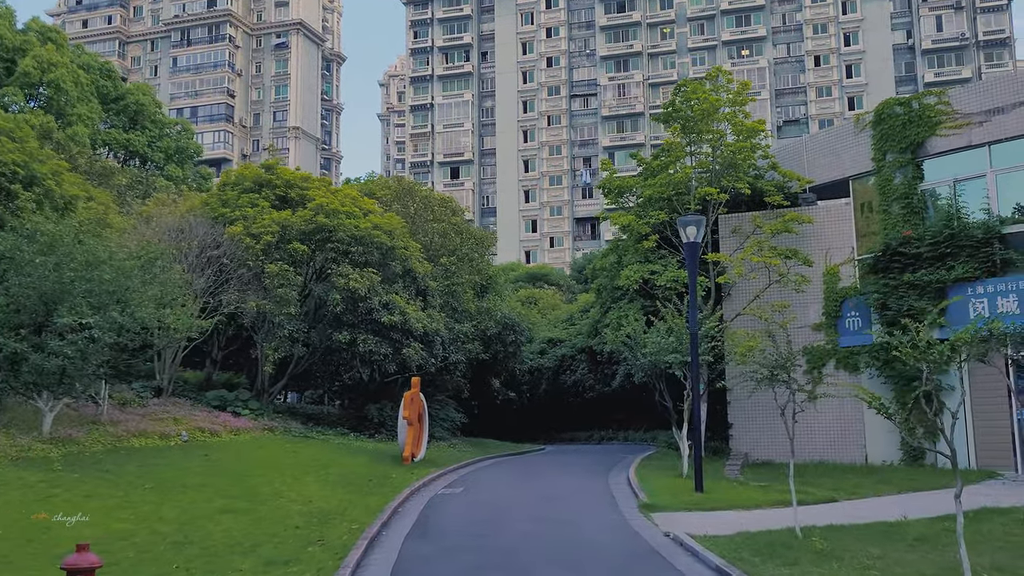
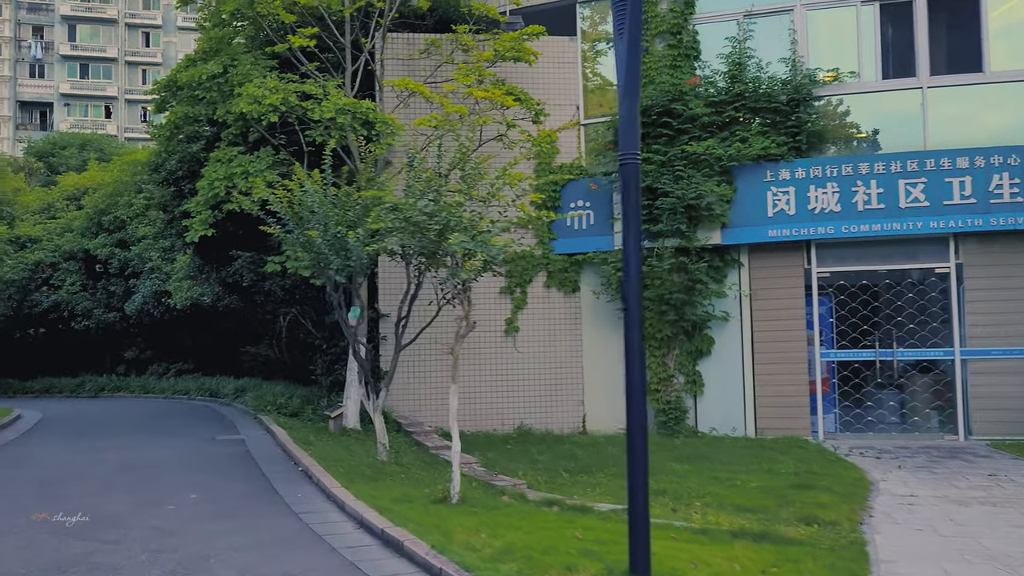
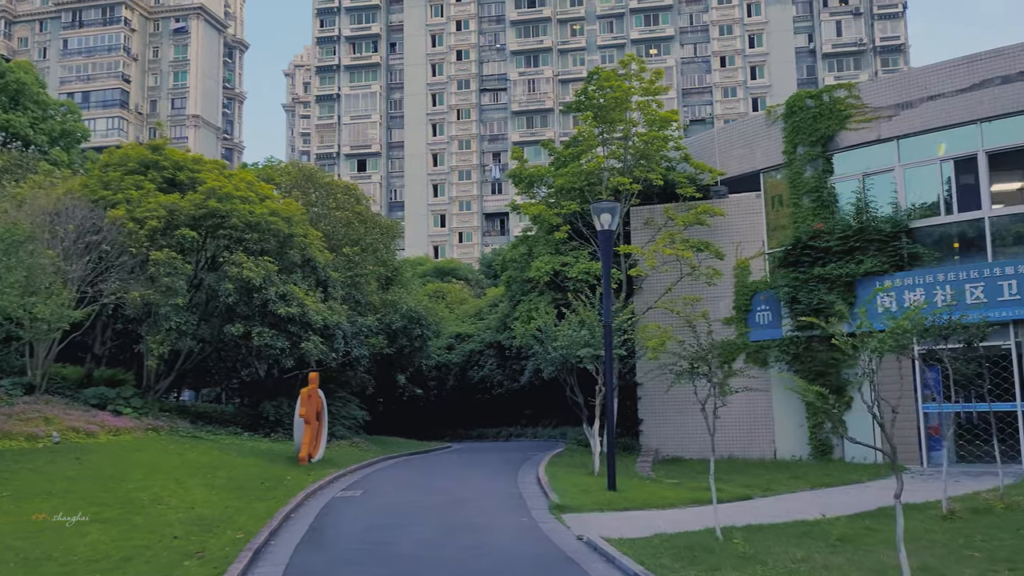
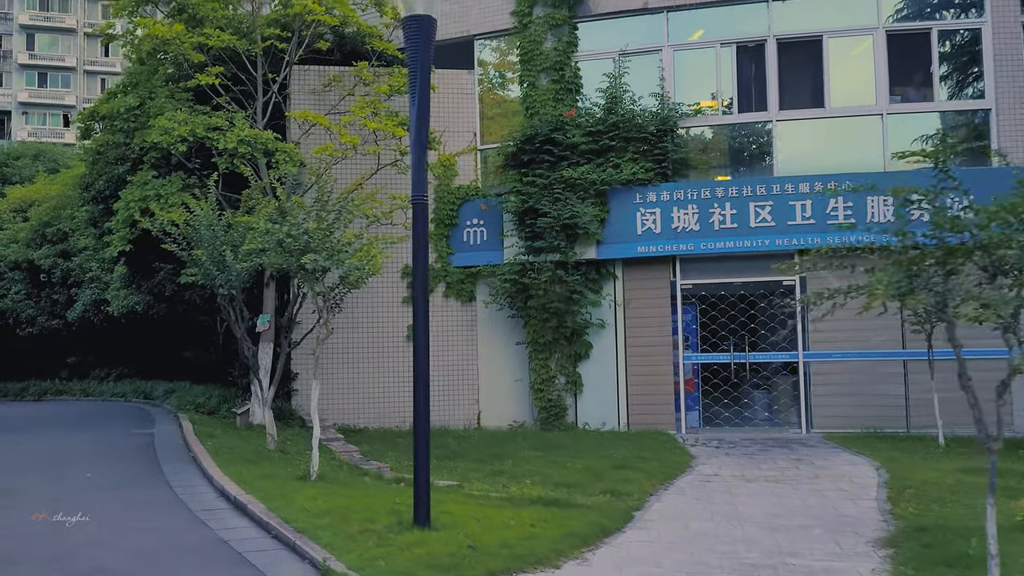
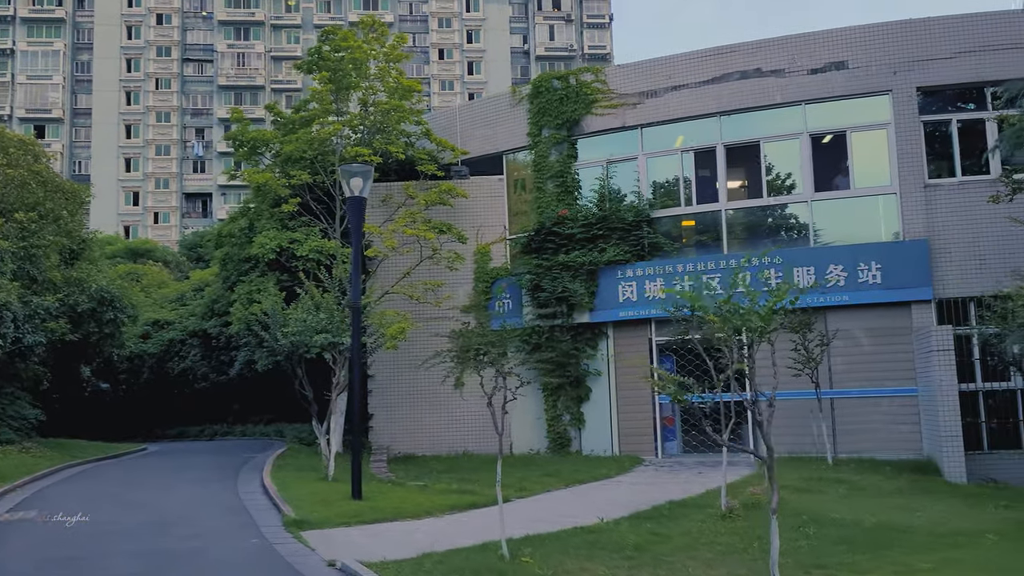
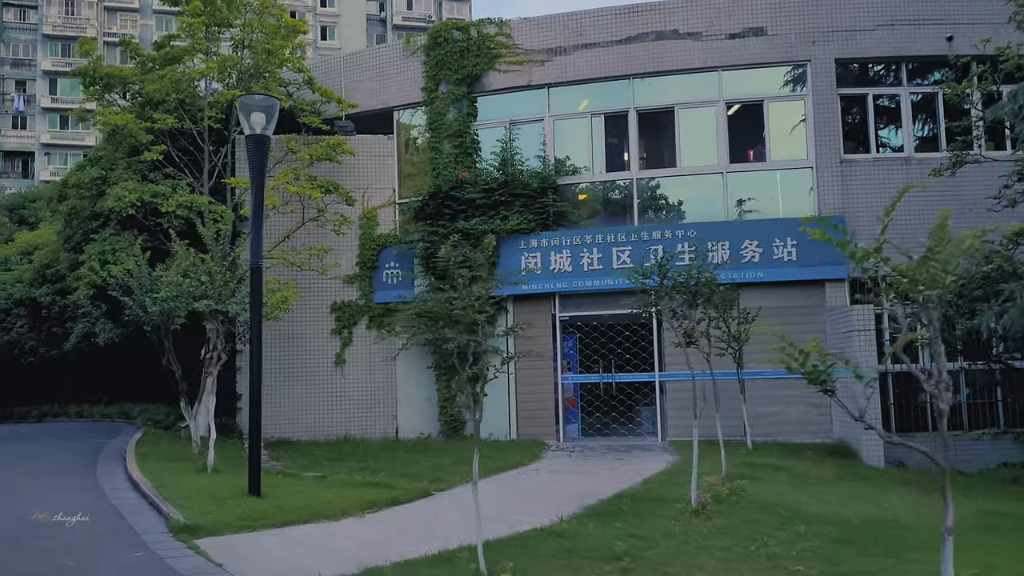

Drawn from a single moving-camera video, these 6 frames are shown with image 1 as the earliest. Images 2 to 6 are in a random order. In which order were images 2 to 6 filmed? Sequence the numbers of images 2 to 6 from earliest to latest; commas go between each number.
3, 5, 6, 4, 2
